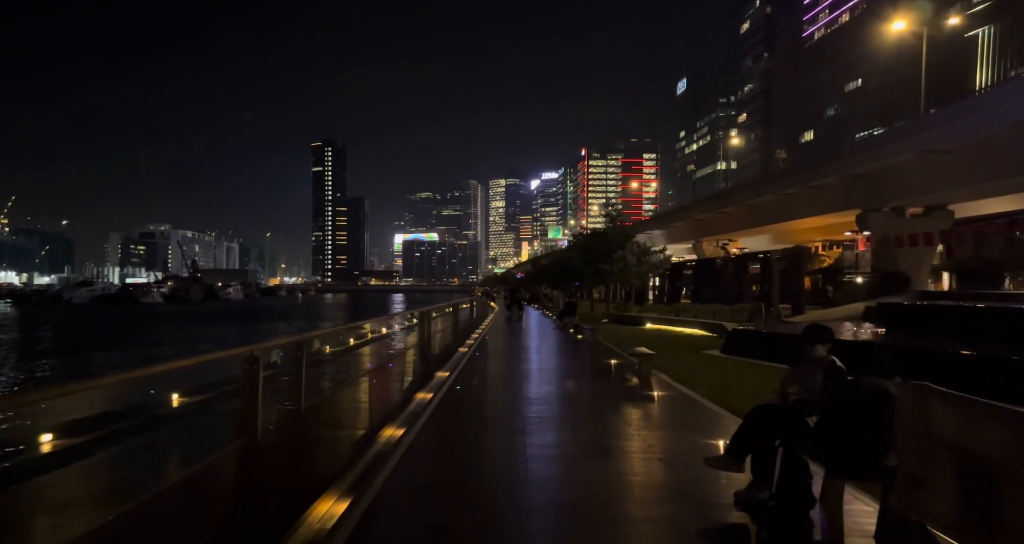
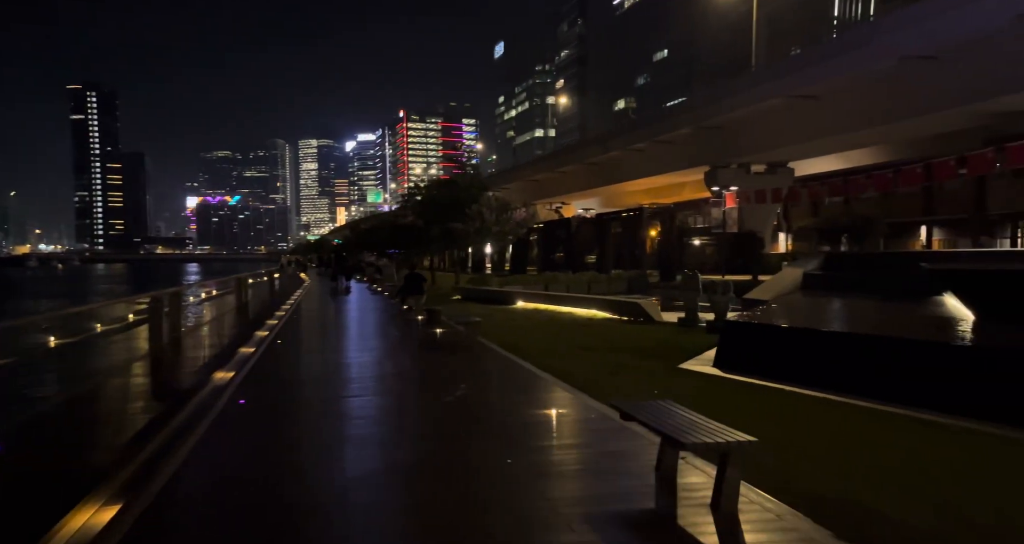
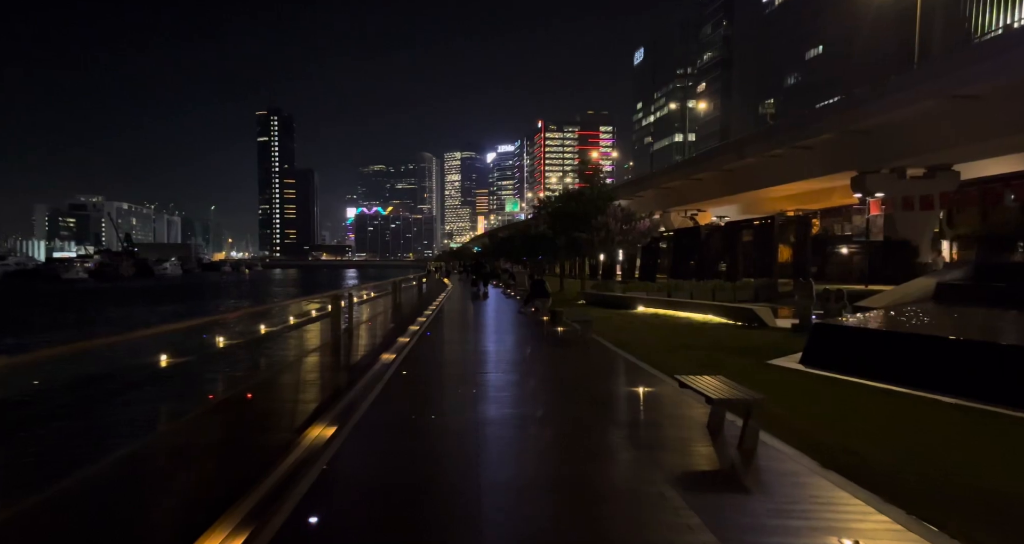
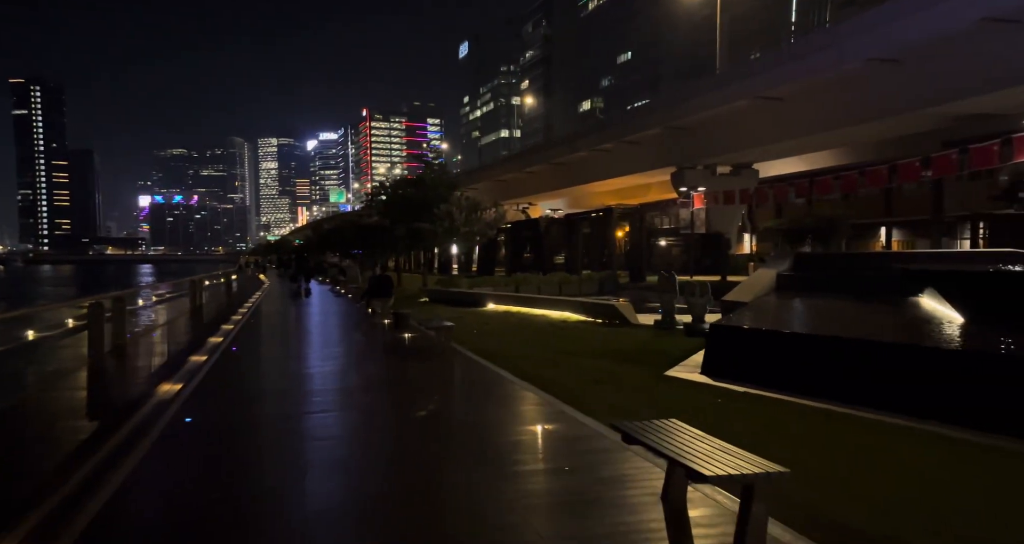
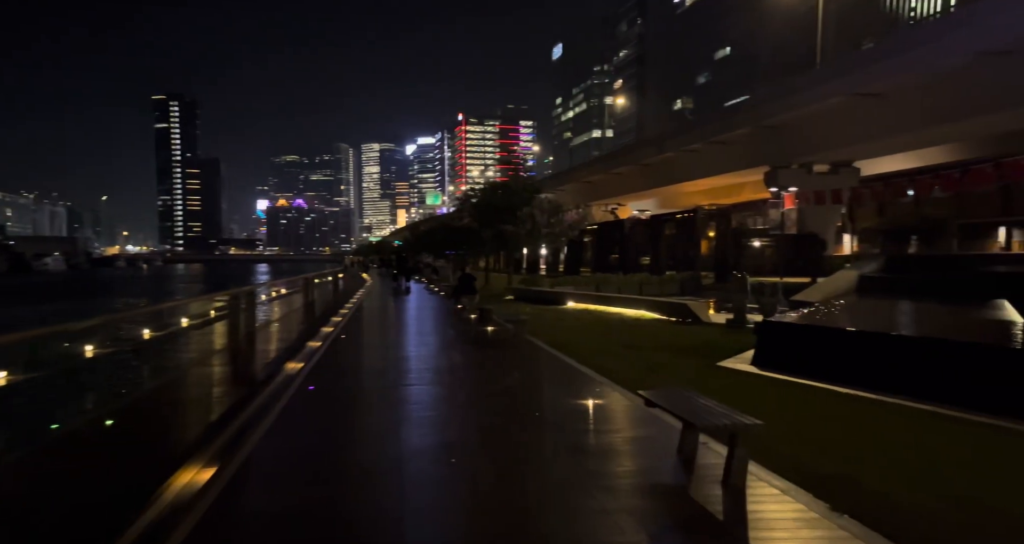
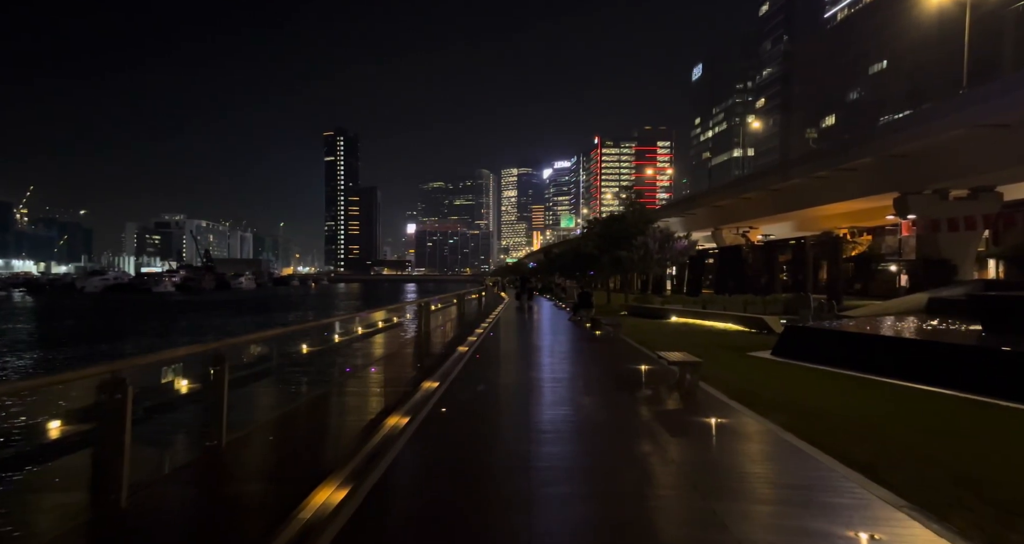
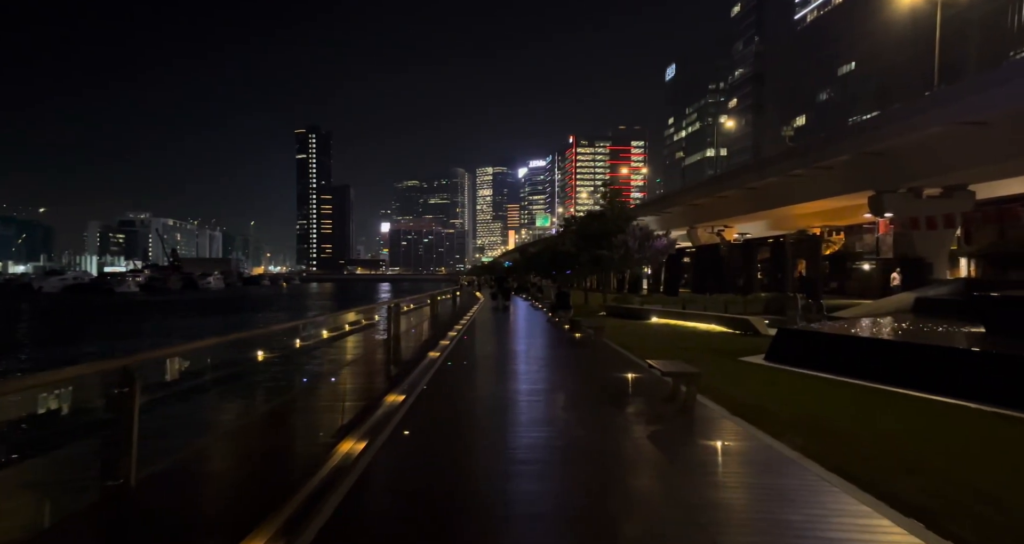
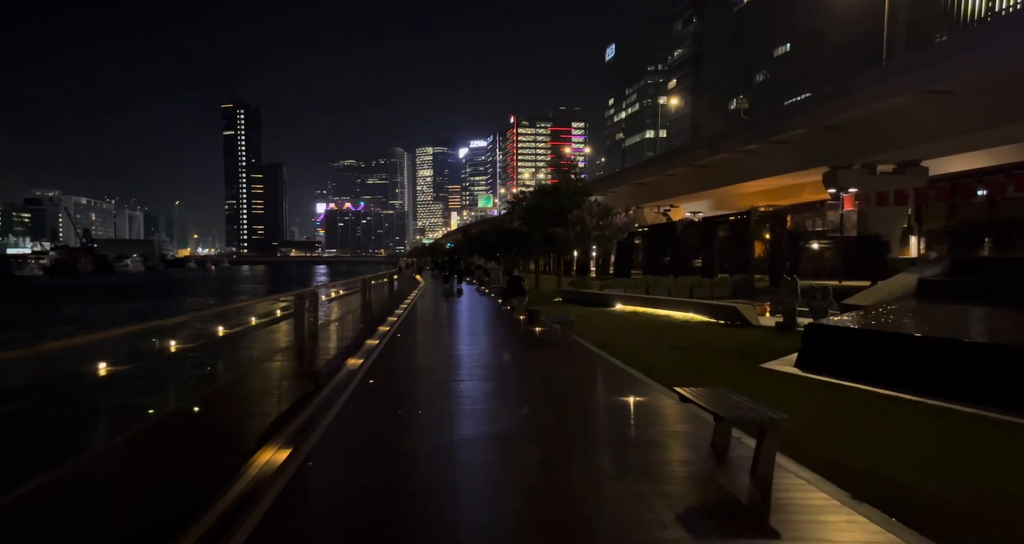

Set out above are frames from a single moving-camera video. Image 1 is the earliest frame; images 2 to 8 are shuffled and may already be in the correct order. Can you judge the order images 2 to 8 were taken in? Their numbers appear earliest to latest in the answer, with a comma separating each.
6, 7, 3, 8, 5, 2, 4
